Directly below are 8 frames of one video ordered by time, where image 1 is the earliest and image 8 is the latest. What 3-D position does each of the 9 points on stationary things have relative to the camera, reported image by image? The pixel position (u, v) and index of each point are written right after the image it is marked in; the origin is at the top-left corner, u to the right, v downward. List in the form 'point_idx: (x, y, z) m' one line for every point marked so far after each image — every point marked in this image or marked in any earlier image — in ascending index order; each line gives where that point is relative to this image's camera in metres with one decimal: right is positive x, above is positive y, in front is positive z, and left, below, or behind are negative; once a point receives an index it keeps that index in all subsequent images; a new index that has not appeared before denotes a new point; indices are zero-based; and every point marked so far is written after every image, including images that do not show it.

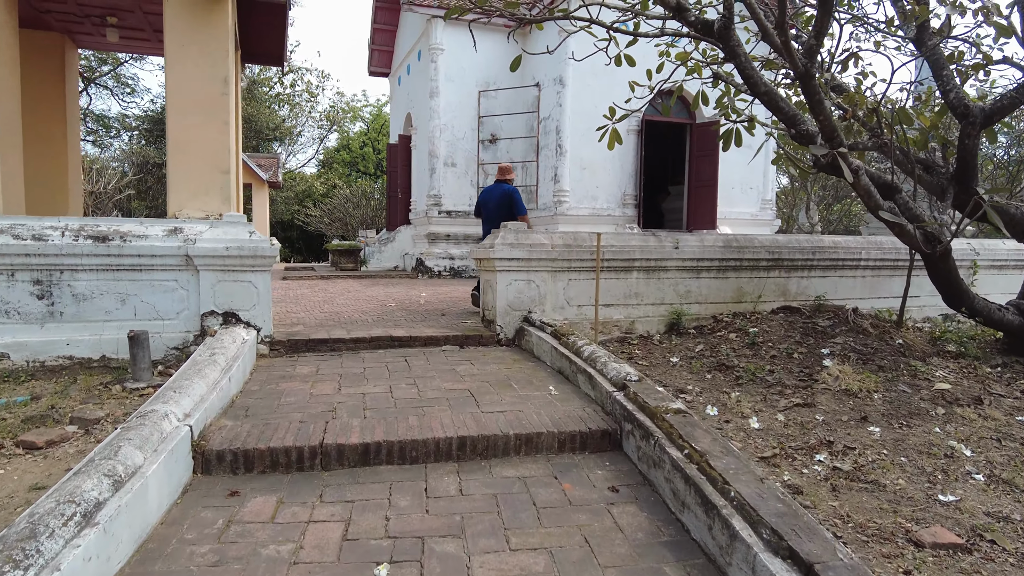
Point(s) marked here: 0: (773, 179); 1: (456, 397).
0: (+5.7, +2.4, +13.2) m
1: (-0.3, -0.7, +3.6) m
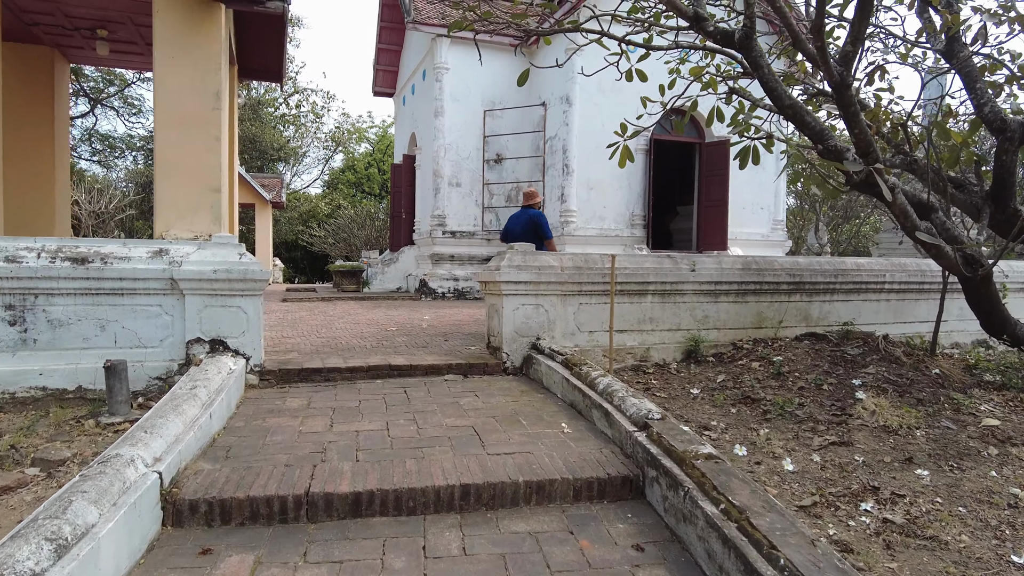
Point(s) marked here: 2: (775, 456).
0: (+5.9, +1.9, +13.0) m
1: (-0.3, -0.8, +3.3) m
2: (+1.5, -1.0, +3.5) m
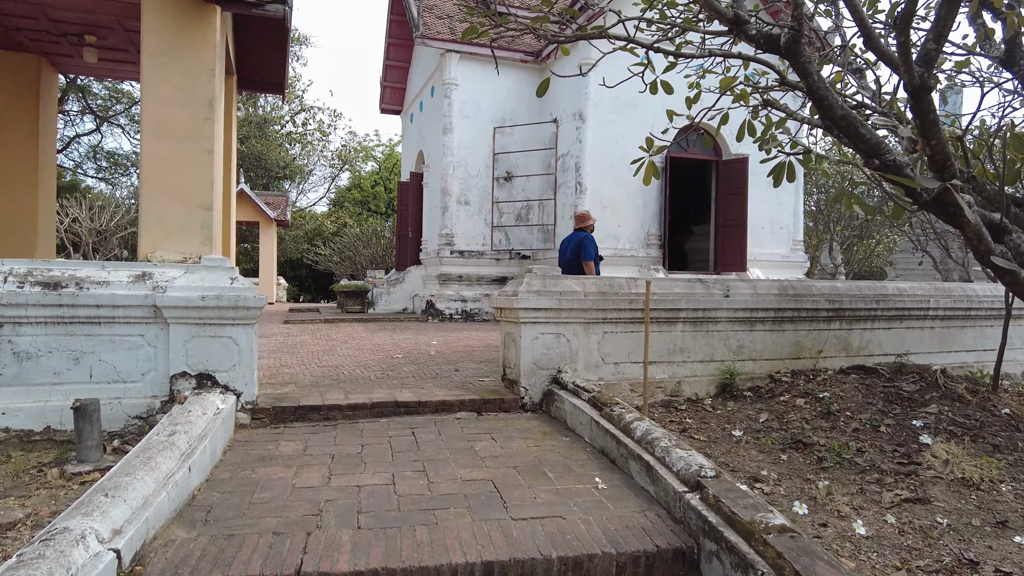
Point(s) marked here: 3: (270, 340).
0: (+6.1, +1.5, +12.5) m
1: (-0.2, -1.0, +2.8) m
2: (+1.6, -1.1, +3.0) m
3: (-3.2, -0.7, +7.8) m
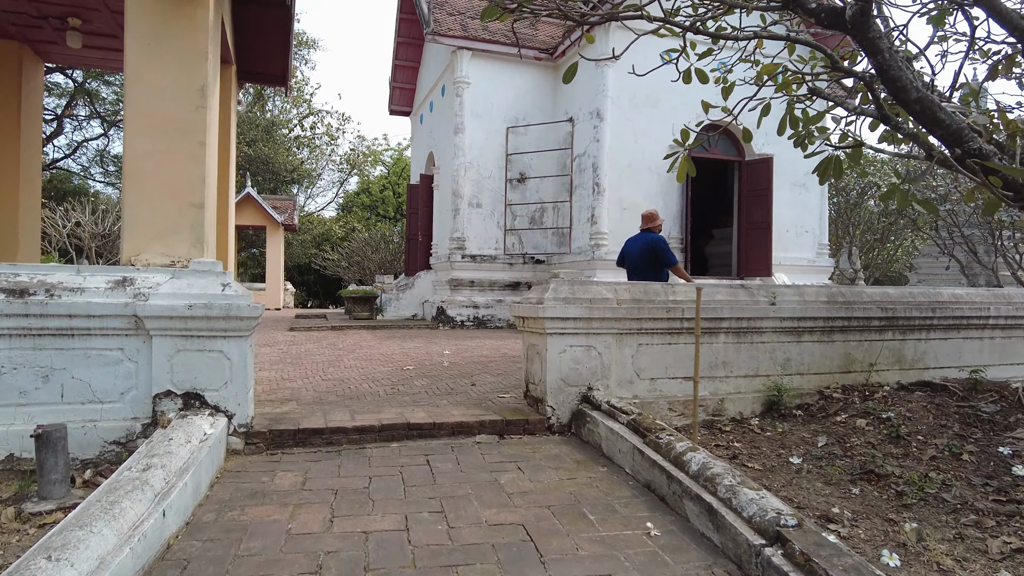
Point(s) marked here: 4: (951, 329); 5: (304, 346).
0: (+6.3, +1.4, +12.0) m
1: (0.0, -1.0, +2.3) m
2: (+1.8, -1.2, +2.5) m
3: (-2.9, -0.8, +7.4) m
4: (+3.9, -0.4, +5.4) m
5: (-2.7, -0.8, +7.8) m
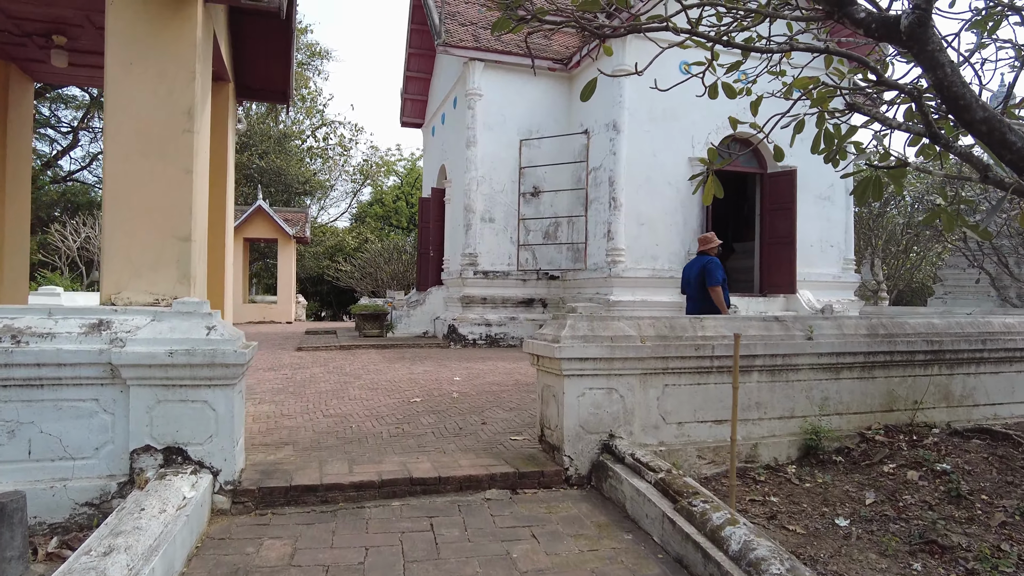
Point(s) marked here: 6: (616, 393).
0: (+6.6, +1.0, +11.5) m
1: (0.0, -1.2, +2.0) m
2: (+1.8, -1.4, +2.1) m
3: (-2.8, -1.0, +7.1) m
4: (+4.0, -0.6, +4.9) m
5: (-2.6, -1.0, +7.6) m
6: (+0.6, -0.6, +3.7) m
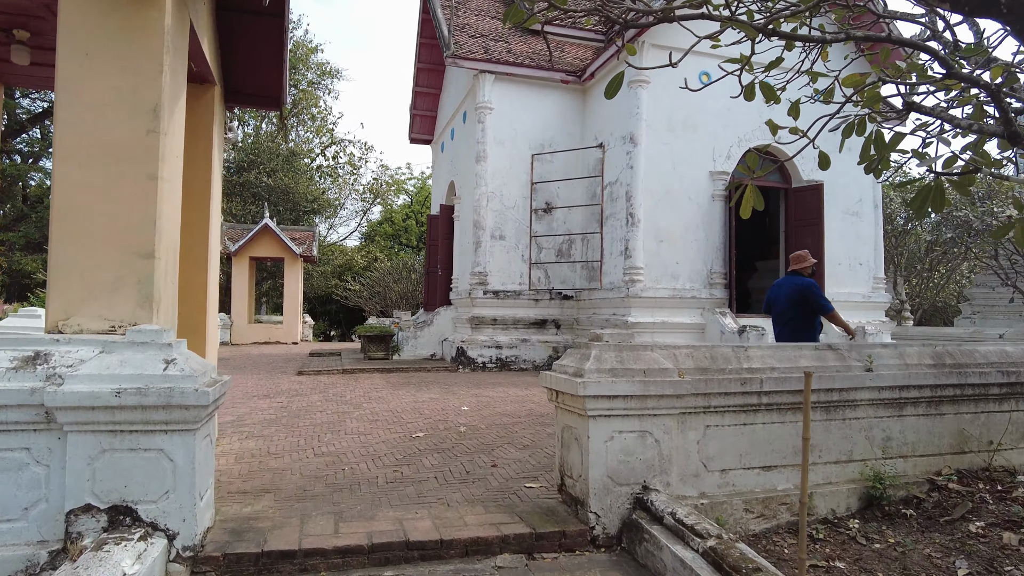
0: (+6.8, +0.7, +10.9) m
1: (+0.1, -1.3, +1.4) m
2: (+1.9, -1.4, +1.5) m
3: (-2.6, -1.3, +6.6) m
4: (+4.1, -0.8, +4.3) m
5: (-2.4, -1.3, +7.0) m
6: (+0.7, -0.8, +3.1) m
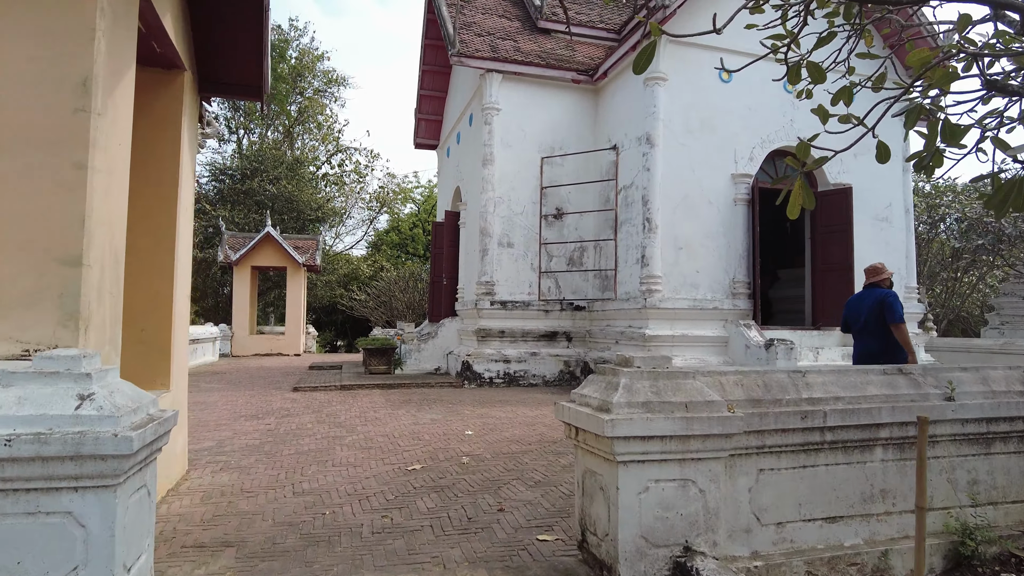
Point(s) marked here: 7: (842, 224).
0: (+7.0, +0.5, +10.3) m
1: (+0.1, -1.3, +0.8) m
2: (+1.9, -1.5, +0.9) m
3: (-2.6, -1.4, +6.0) m
4: (+4.2, -0.9, +3.7) m
5: (-2.3, -1.4, +6.5) m
6: (+0.8, -0.8, +2.5) m
7: (+5.2, +1.0, +9.4) m
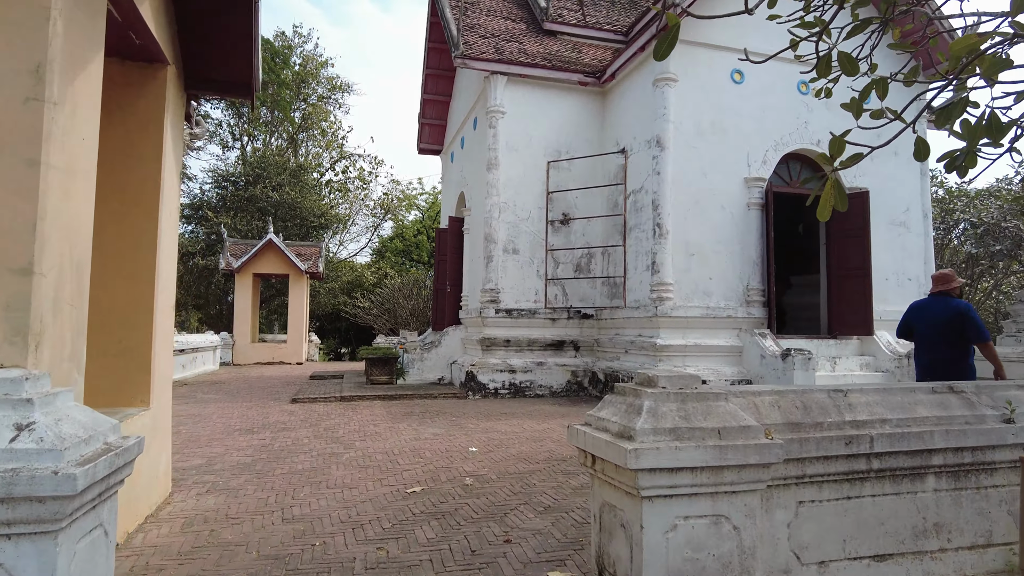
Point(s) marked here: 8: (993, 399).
0: (+7.1, +0.4, +9.9) m
1: (+0.1, -1.3, +0.5) m
2: (+1.9, -1.5, +0.5) m
3: (-2.5, -1.5, +5.7) m
4: (+4.2, -0.9, +3.3) m
5: (-2.2, -1.5, +6.2) m
6: (+0.8, -0.9, +2.2) m
7: (+5.3, +0.9, +9.1) m
8: (+2.3, -0.5, +2.8) m
